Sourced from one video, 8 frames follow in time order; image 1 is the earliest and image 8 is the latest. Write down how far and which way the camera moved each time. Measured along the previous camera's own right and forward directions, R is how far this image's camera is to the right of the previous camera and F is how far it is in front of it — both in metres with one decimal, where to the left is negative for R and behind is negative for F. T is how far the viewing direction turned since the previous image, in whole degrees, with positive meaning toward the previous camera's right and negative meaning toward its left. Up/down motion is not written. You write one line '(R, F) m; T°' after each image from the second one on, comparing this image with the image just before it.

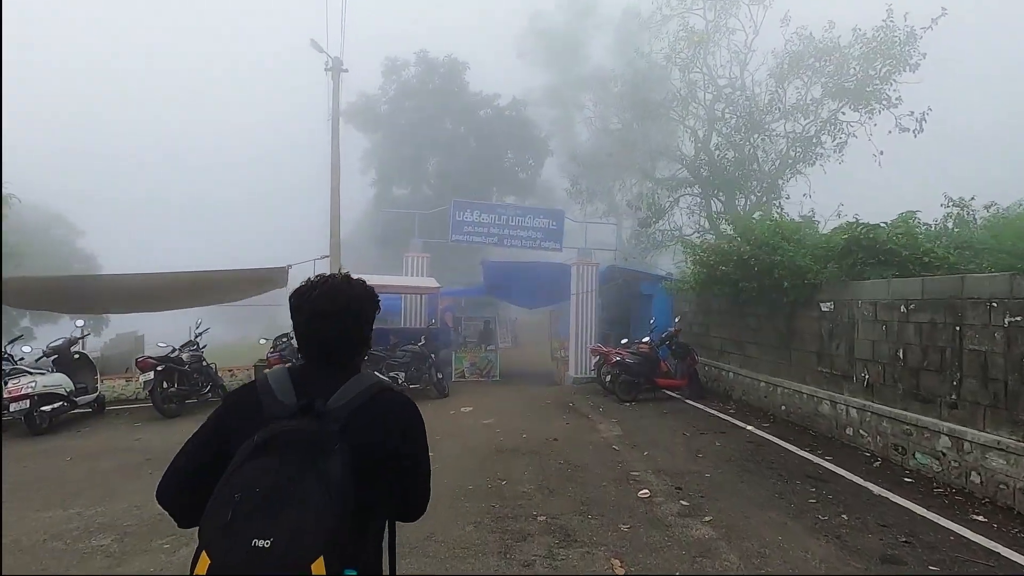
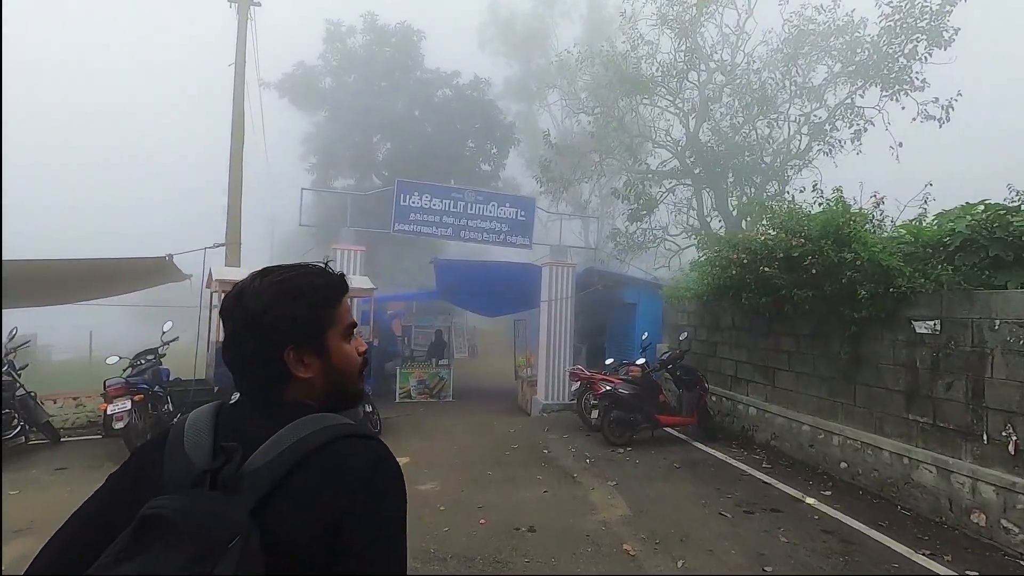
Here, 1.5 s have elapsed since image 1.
(0.0, +1.7) m; +4°
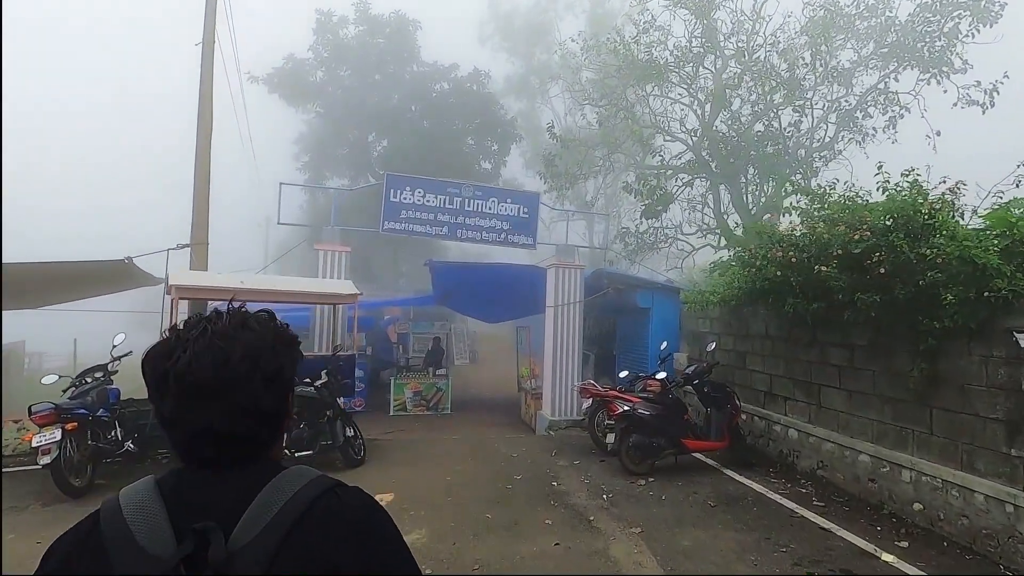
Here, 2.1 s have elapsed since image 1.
(0.0, +0.7) m; 0°
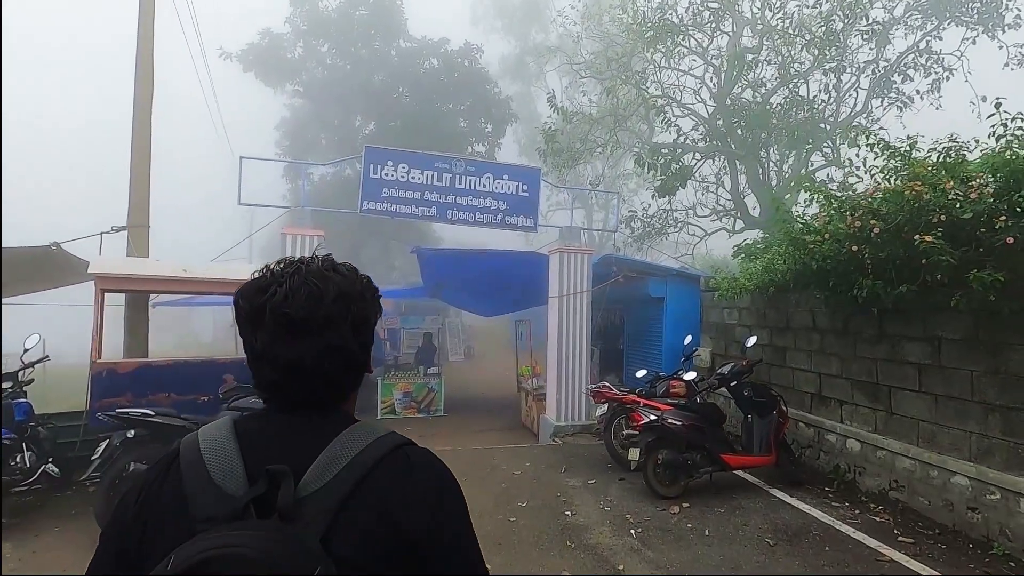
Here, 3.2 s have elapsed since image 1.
(0.0, +0.8) m; +1°
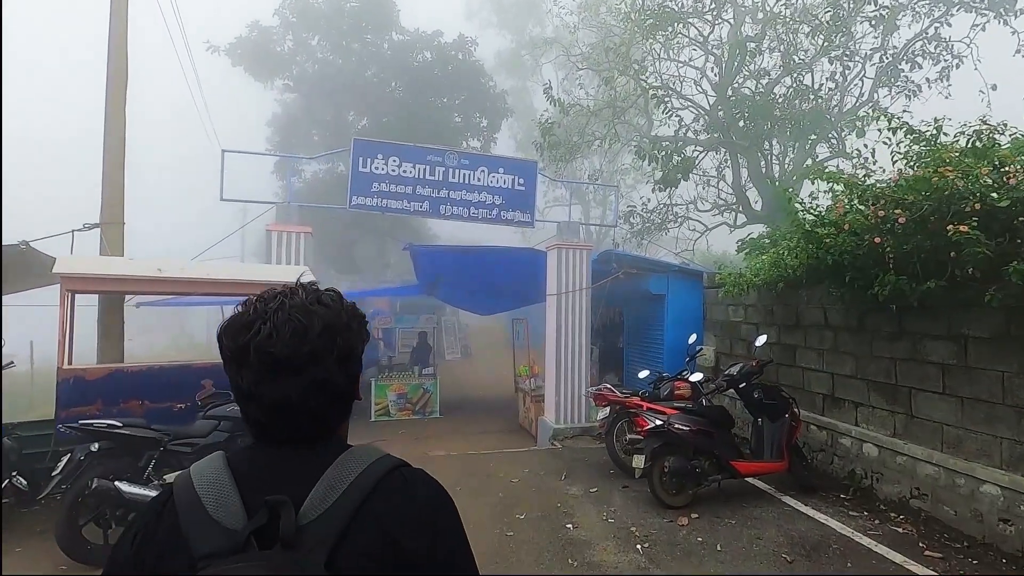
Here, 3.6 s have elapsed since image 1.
(0.0, +0.2) m; 0°
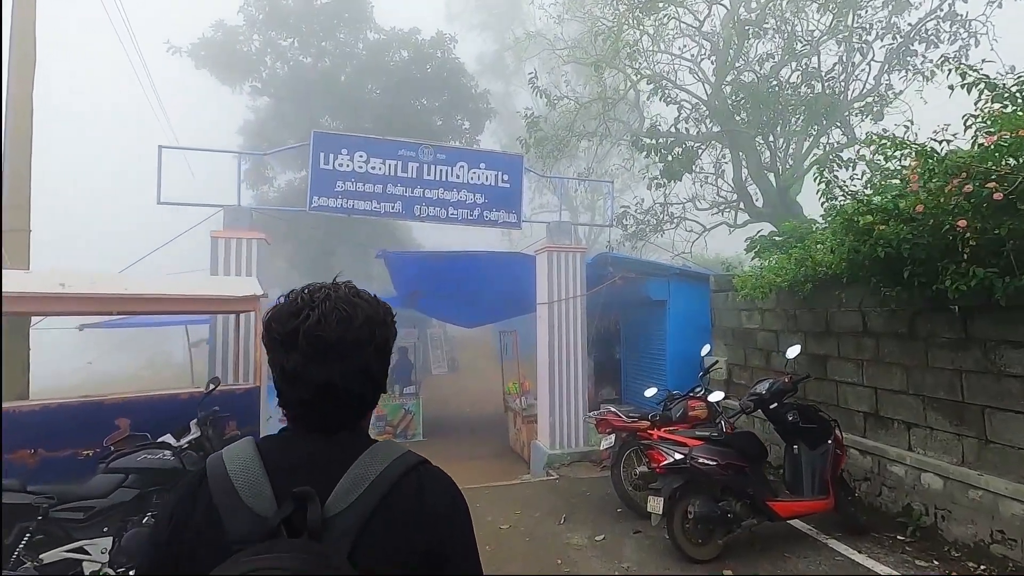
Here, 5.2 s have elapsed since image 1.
(0.0, +0.6) m; +1°
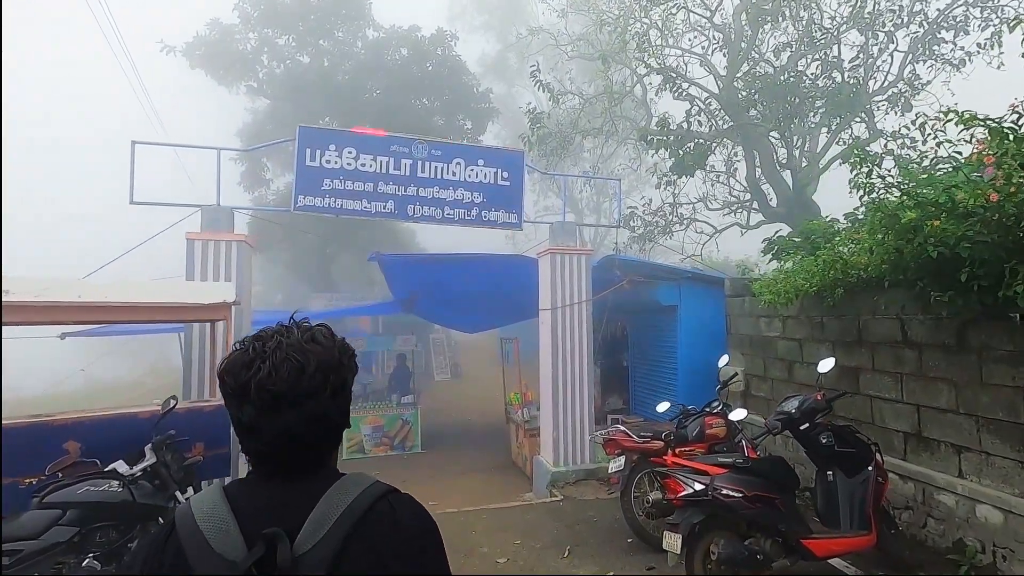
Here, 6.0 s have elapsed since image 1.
(0.0, +0.3) m; -1°
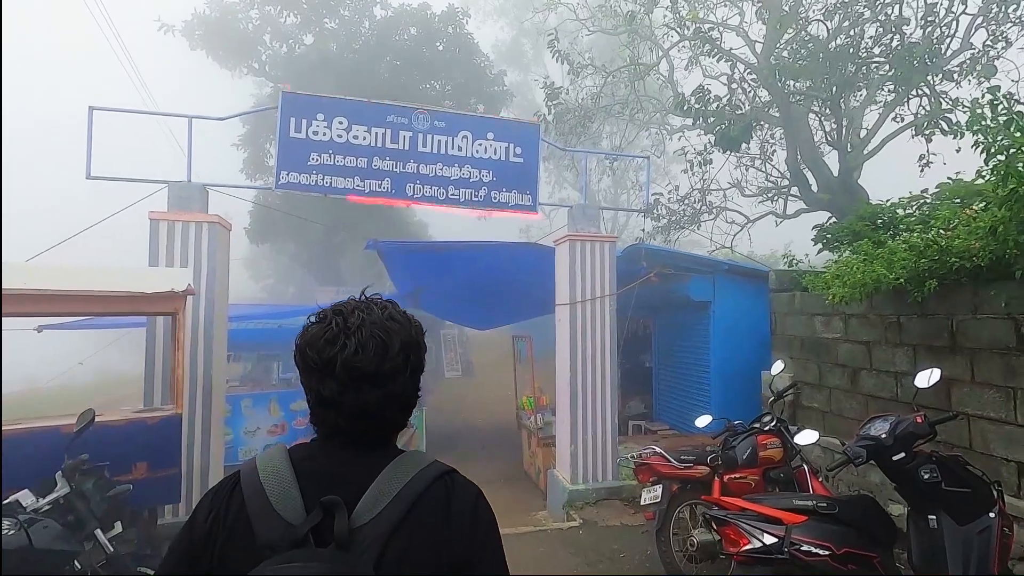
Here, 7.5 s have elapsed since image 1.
(0.0, +0.6) m; -1°
